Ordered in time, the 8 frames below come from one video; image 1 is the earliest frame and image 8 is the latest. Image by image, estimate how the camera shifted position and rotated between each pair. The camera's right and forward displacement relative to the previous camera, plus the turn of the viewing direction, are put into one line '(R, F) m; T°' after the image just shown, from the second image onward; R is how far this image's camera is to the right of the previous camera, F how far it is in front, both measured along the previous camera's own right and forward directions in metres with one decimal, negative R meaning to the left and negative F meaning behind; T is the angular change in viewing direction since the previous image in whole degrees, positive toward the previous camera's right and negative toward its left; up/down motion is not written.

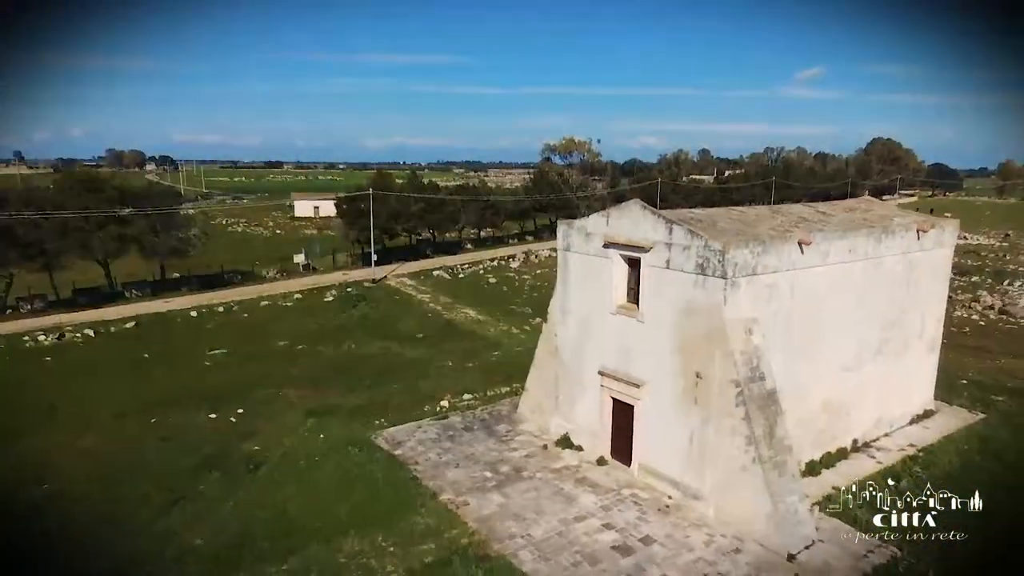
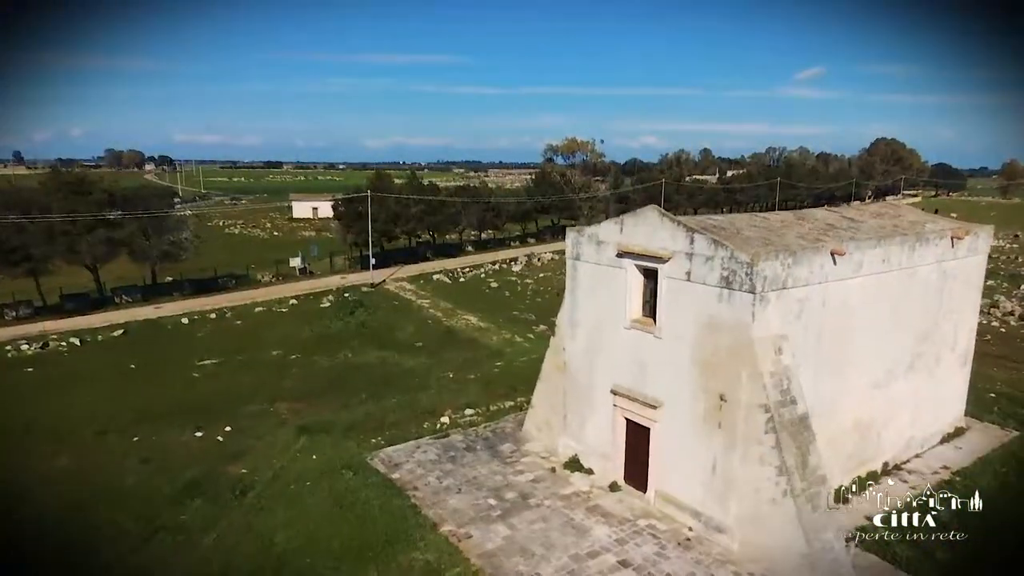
(-0.1, +0.9) m; 0°
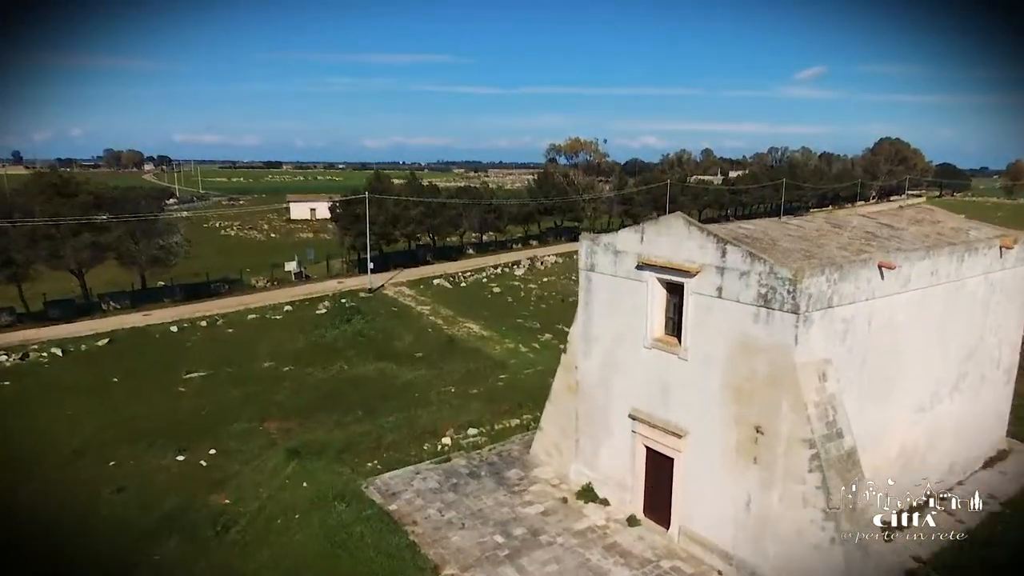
(-0.2, +1.1) m; 0°
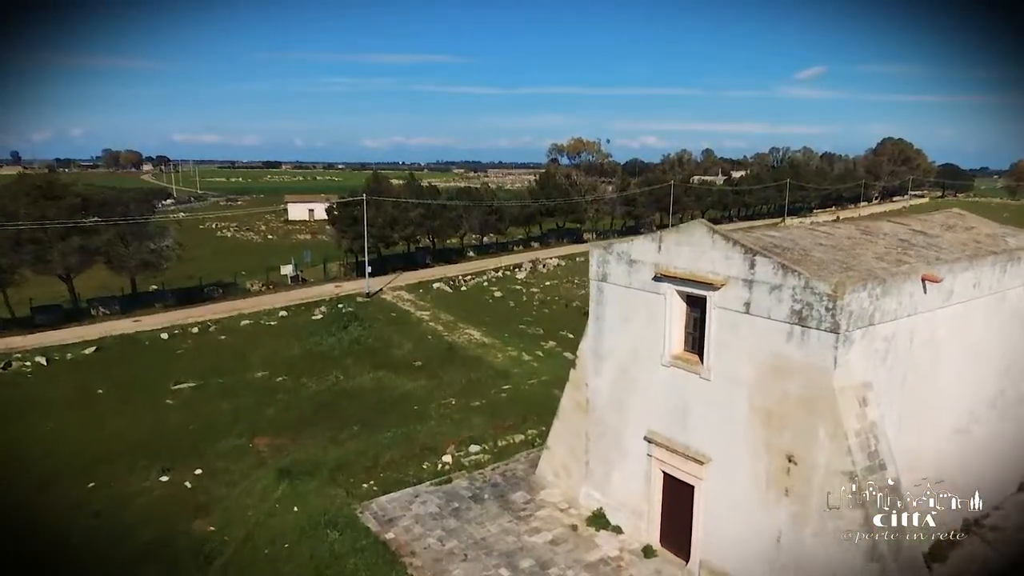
(-0.1, +0.8) m; 0°
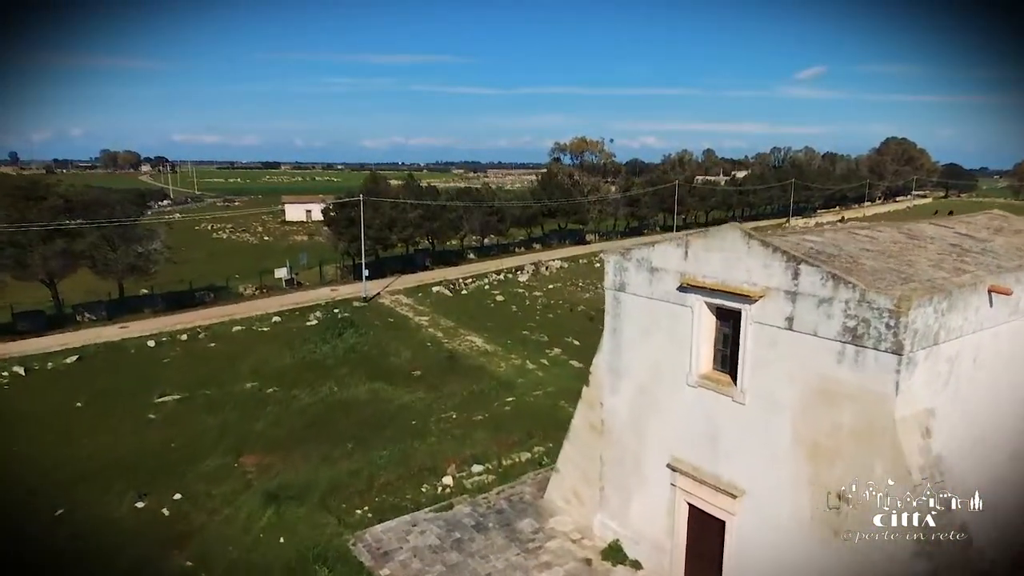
(-0.1, +1.0) m; 0°
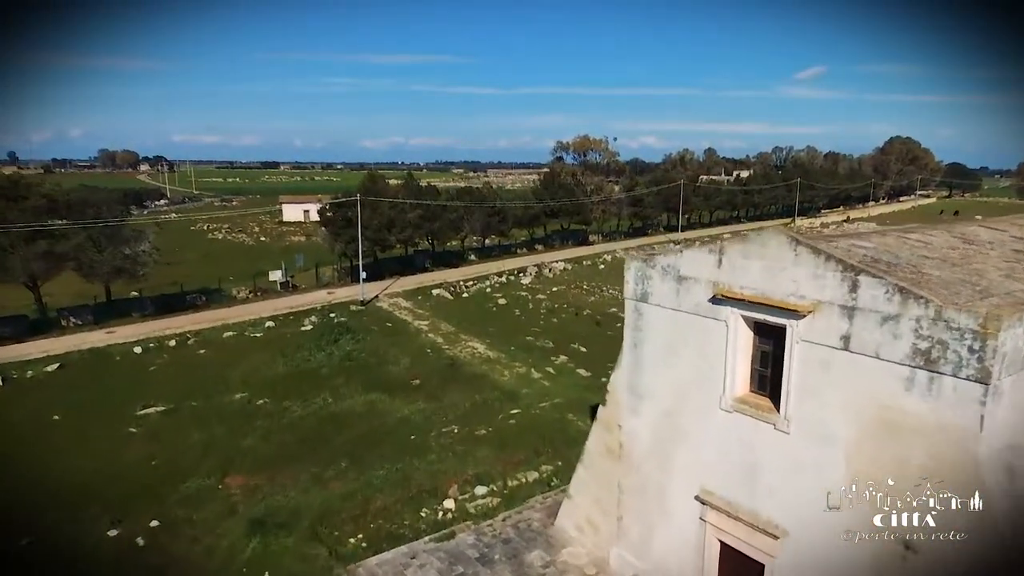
(-0.1, +1.0) m; 0°
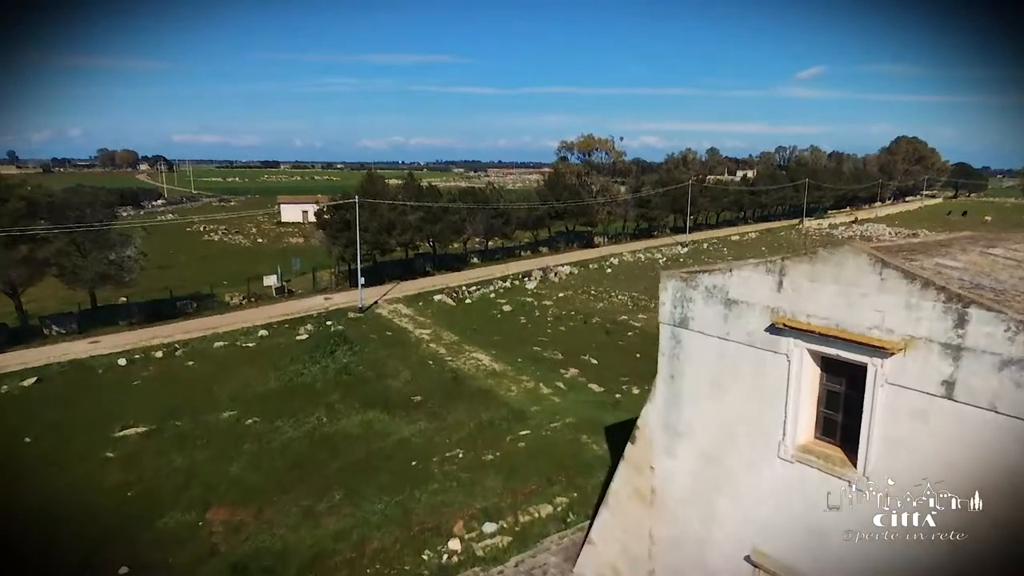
(-0.2, +1.2) m; 0°
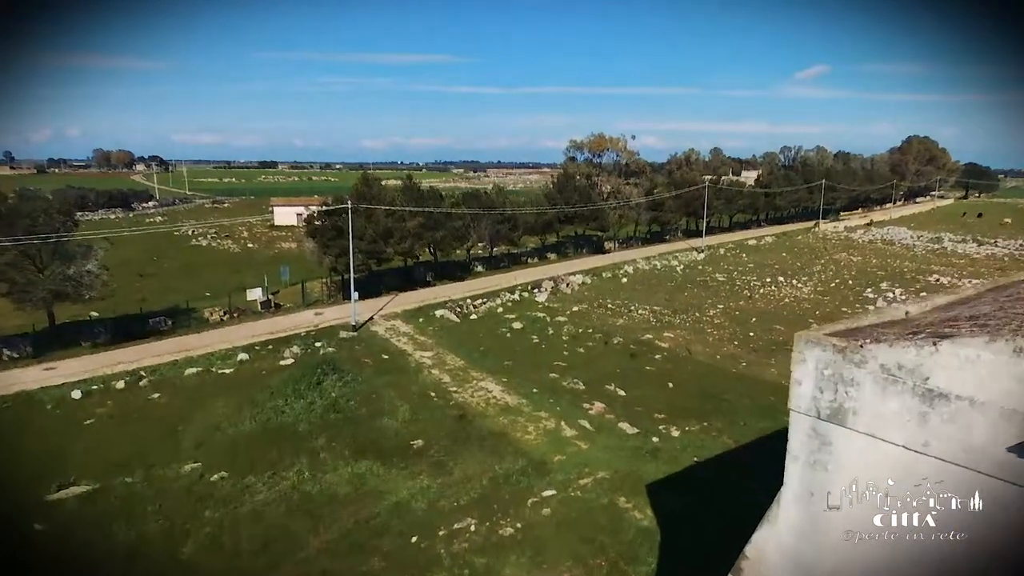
(-0.4, +2.7) m; 0°
